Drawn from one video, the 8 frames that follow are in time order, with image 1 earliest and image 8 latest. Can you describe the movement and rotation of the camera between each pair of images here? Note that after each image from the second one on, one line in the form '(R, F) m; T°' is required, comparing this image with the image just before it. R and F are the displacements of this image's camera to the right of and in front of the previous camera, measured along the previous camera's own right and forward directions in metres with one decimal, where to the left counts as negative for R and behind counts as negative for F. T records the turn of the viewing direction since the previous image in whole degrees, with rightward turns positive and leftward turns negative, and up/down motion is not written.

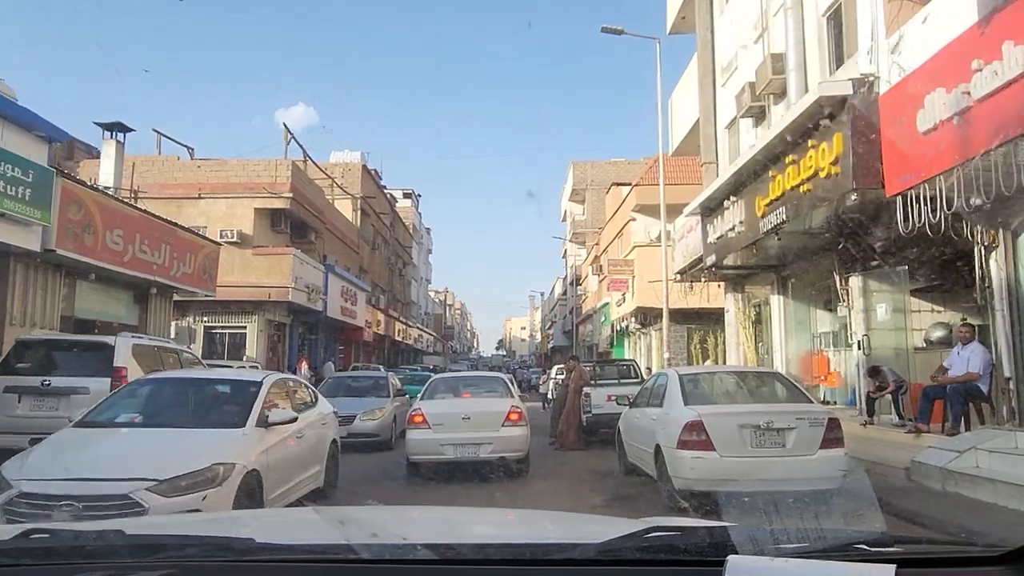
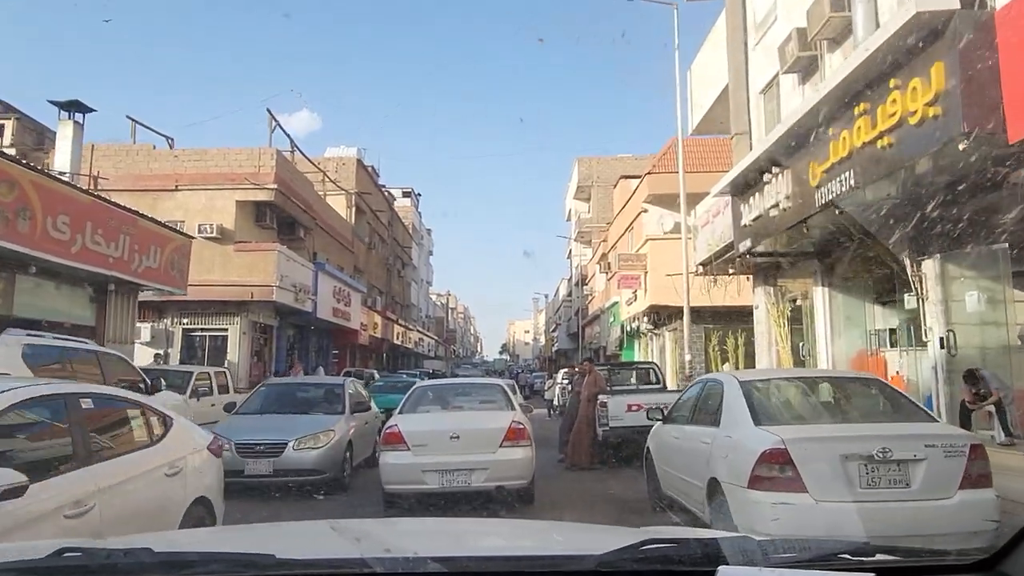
(0.0, +2.4) m; 0°
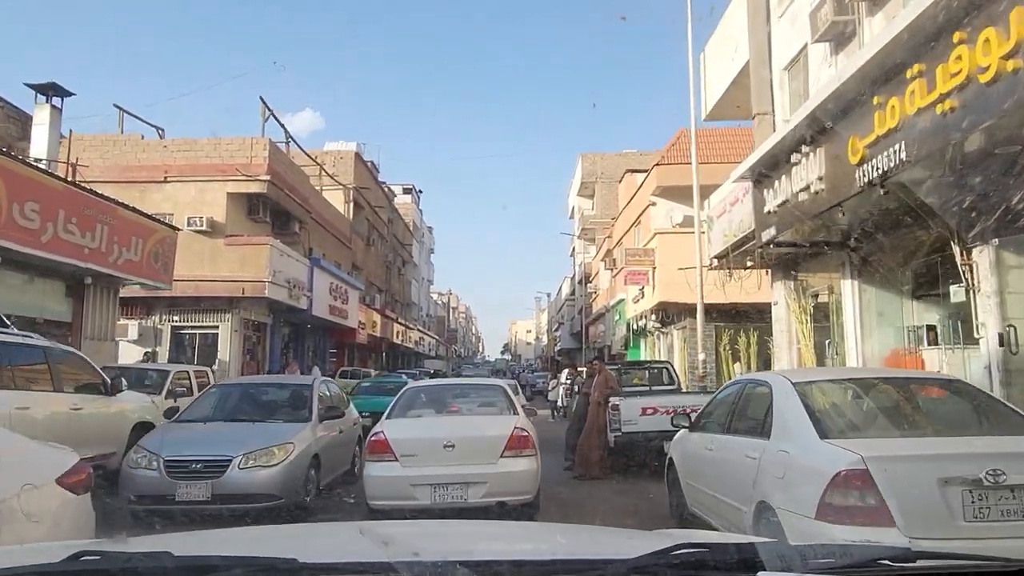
(0.0, +1.2) m; 0°
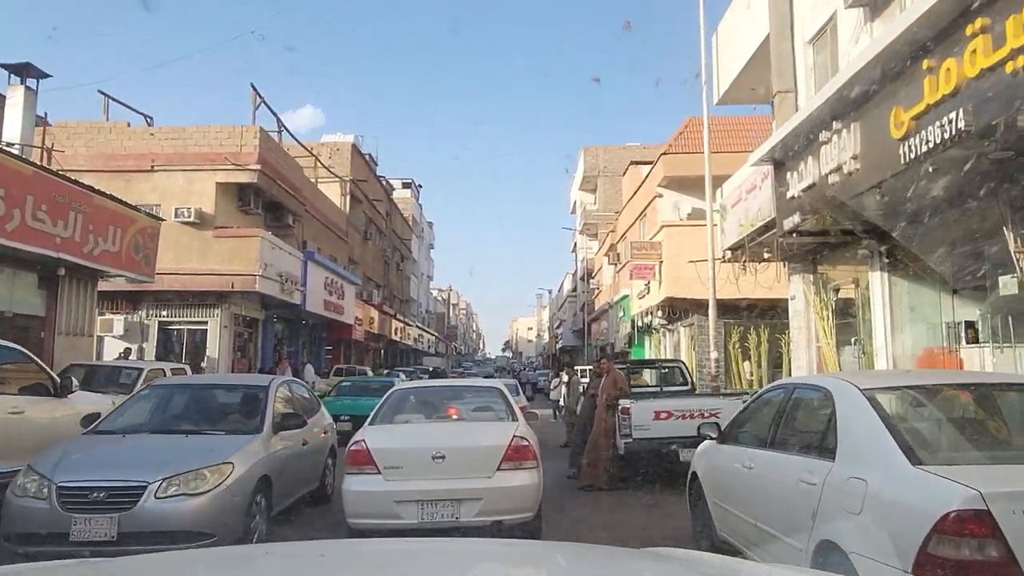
(0.0, +1.1) m; 0°
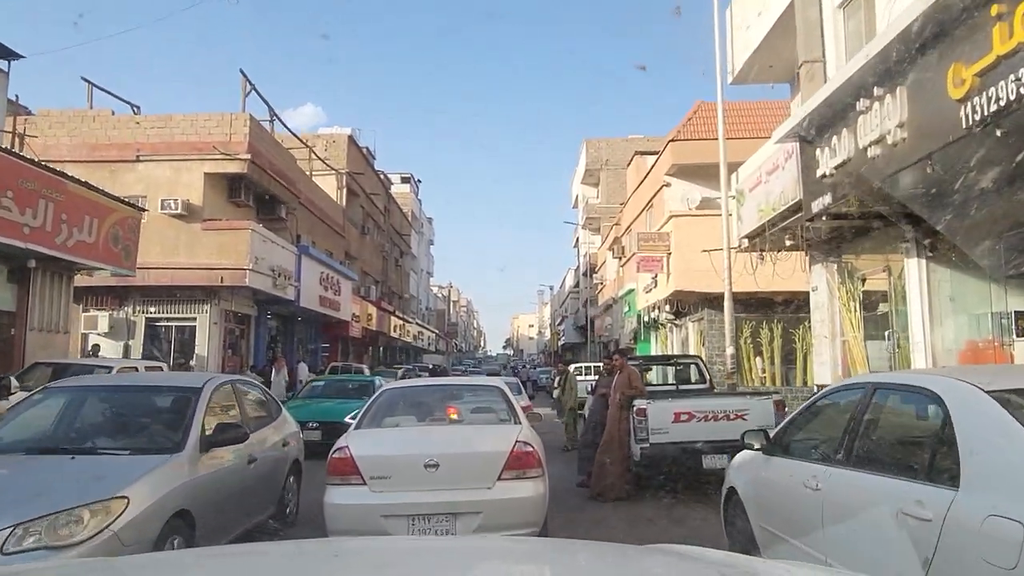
(0.0, +1.1) m; 0°
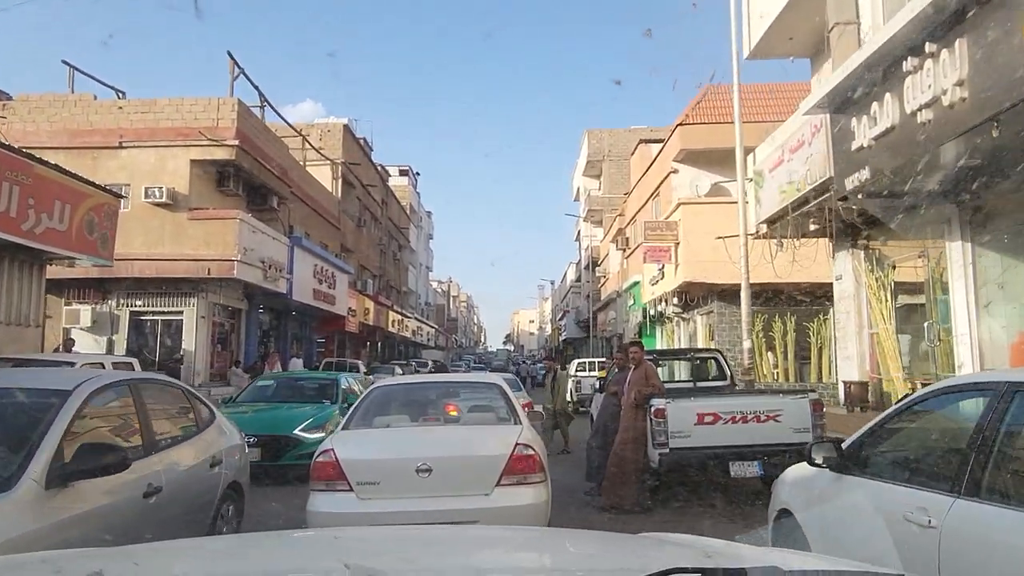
(0.0, +1.1) m; 0°
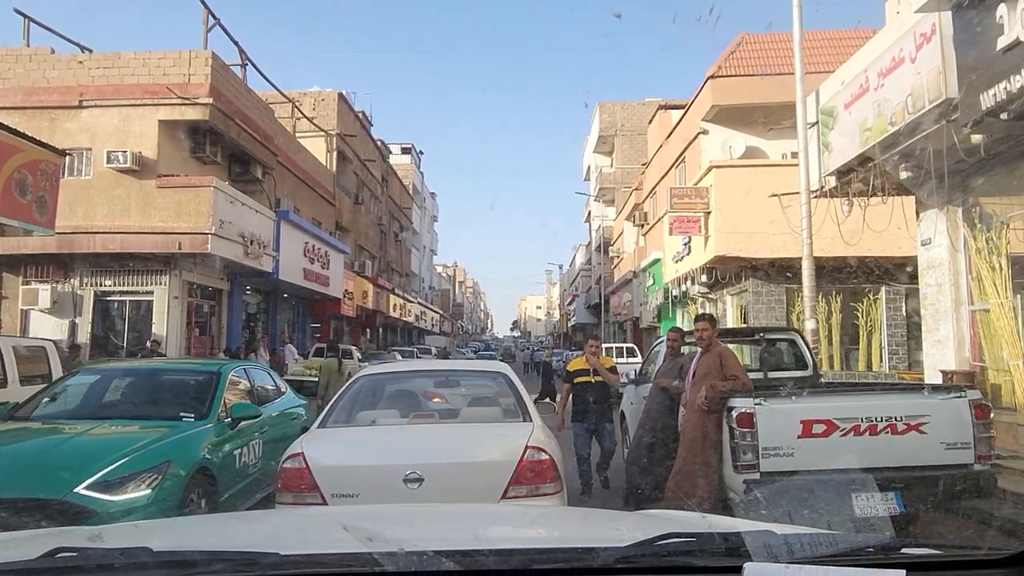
(0.0, +2.7) m; 0°
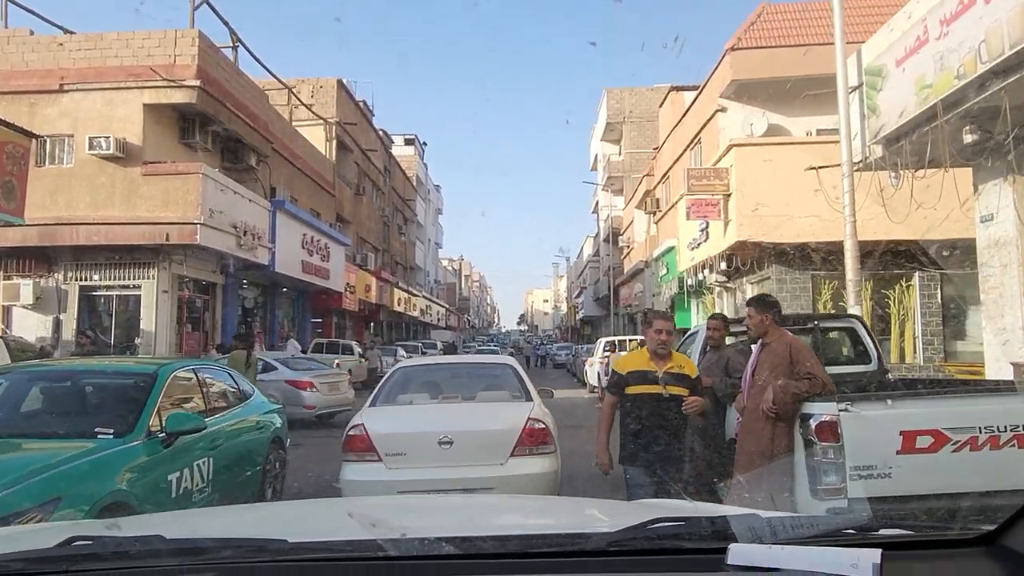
(0.0, +1.3) m; 0°
